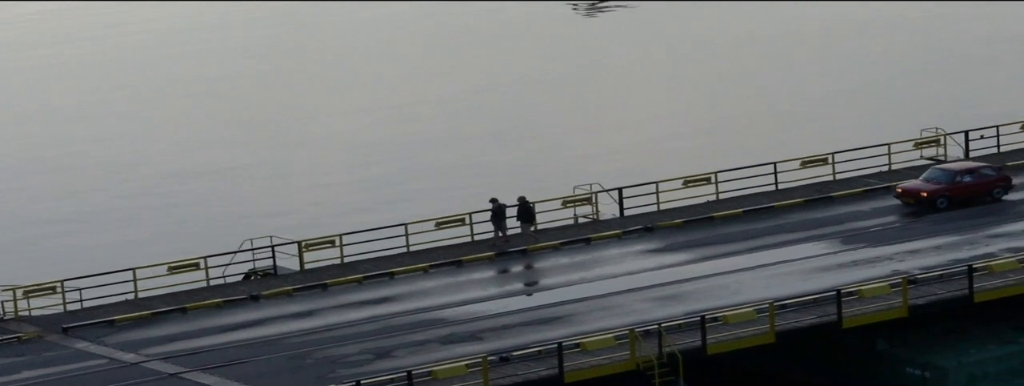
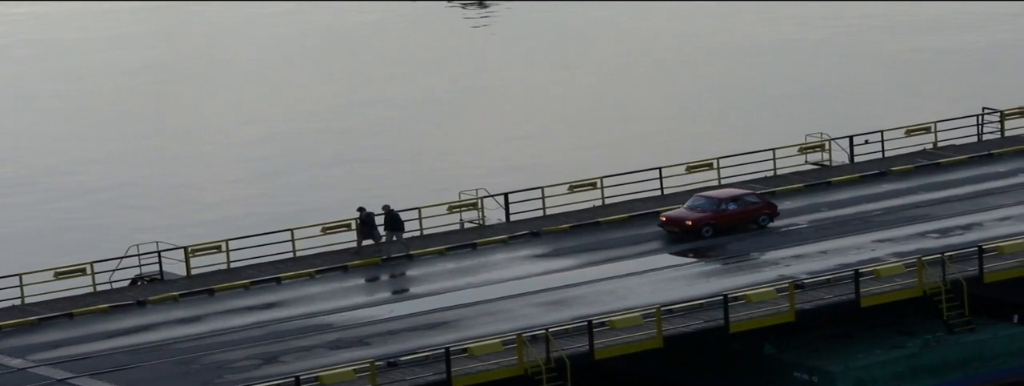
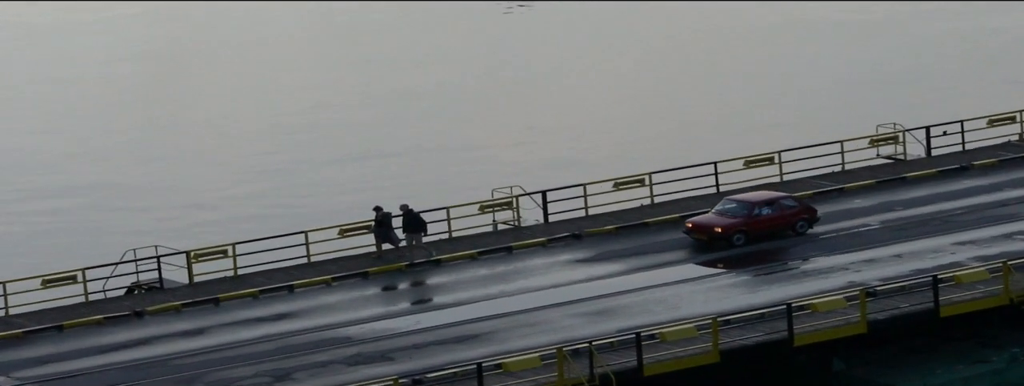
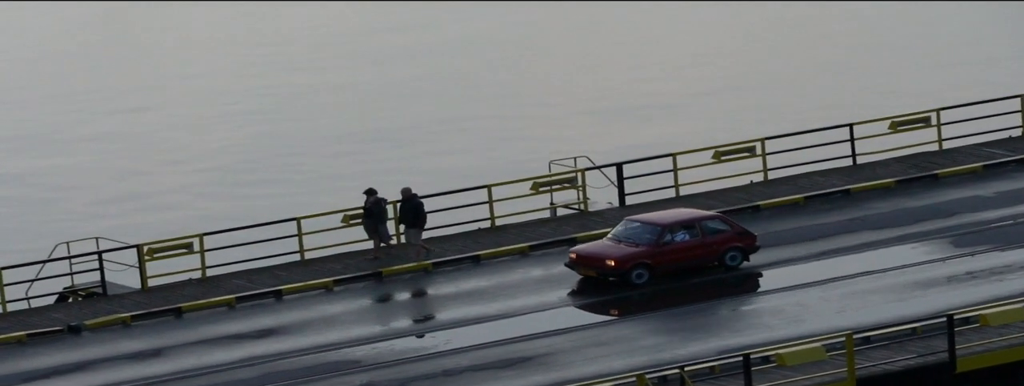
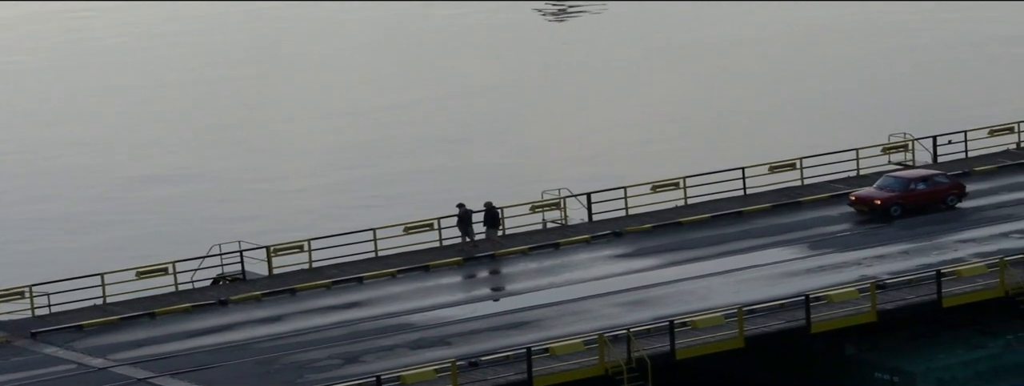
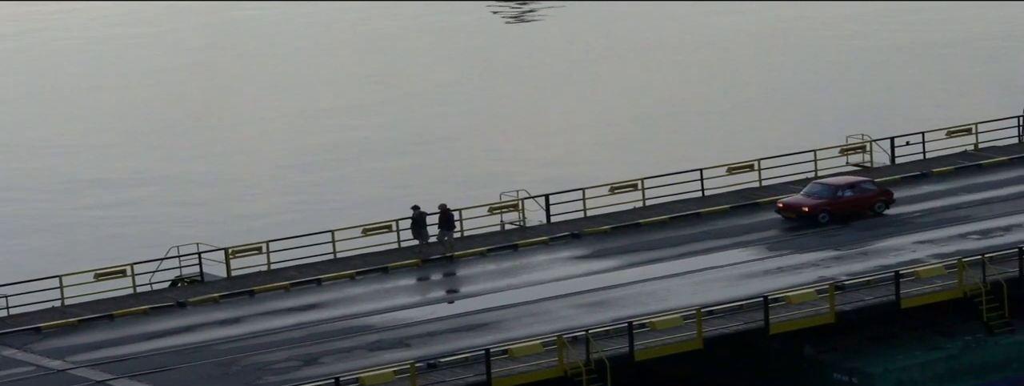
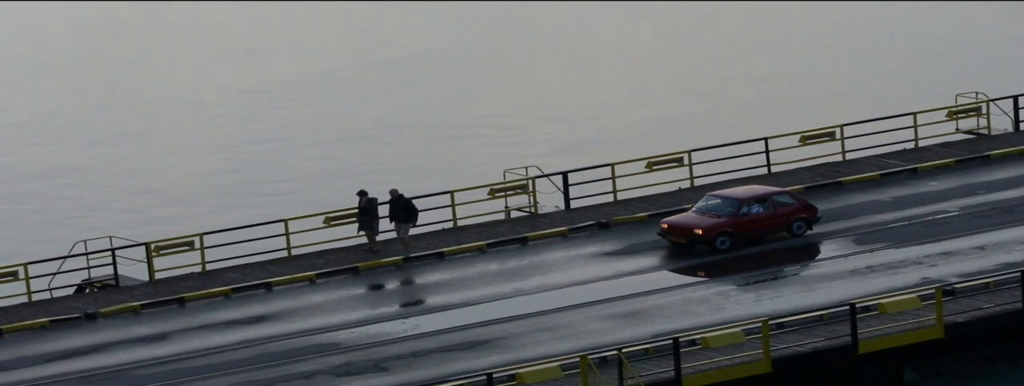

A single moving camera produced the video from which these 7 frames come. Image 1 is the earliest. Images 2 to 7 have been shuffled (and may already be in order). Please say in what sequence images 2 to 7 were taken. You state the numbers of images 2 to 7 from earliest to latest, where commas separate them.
5, 6, 2, 3, 7, 4
